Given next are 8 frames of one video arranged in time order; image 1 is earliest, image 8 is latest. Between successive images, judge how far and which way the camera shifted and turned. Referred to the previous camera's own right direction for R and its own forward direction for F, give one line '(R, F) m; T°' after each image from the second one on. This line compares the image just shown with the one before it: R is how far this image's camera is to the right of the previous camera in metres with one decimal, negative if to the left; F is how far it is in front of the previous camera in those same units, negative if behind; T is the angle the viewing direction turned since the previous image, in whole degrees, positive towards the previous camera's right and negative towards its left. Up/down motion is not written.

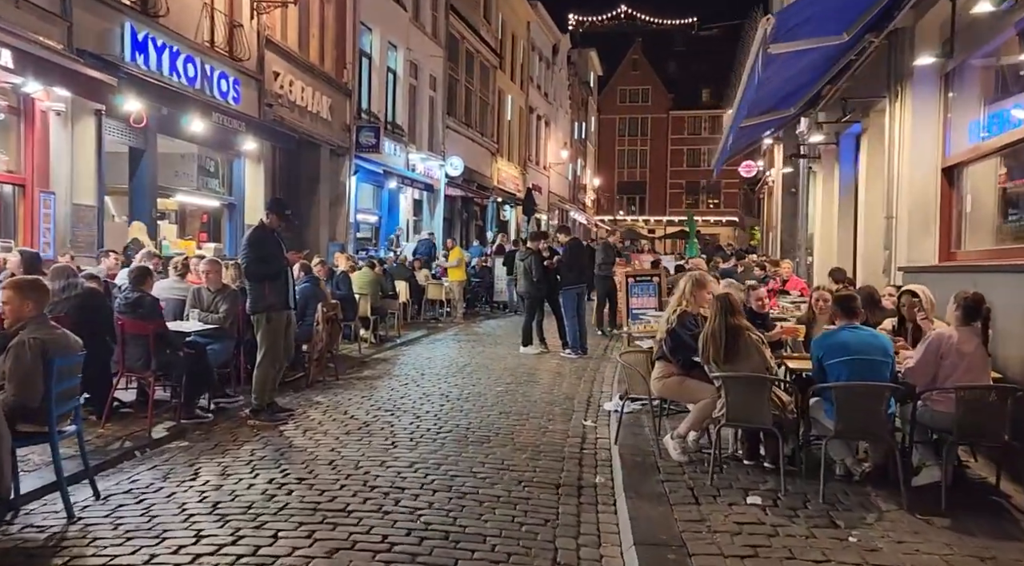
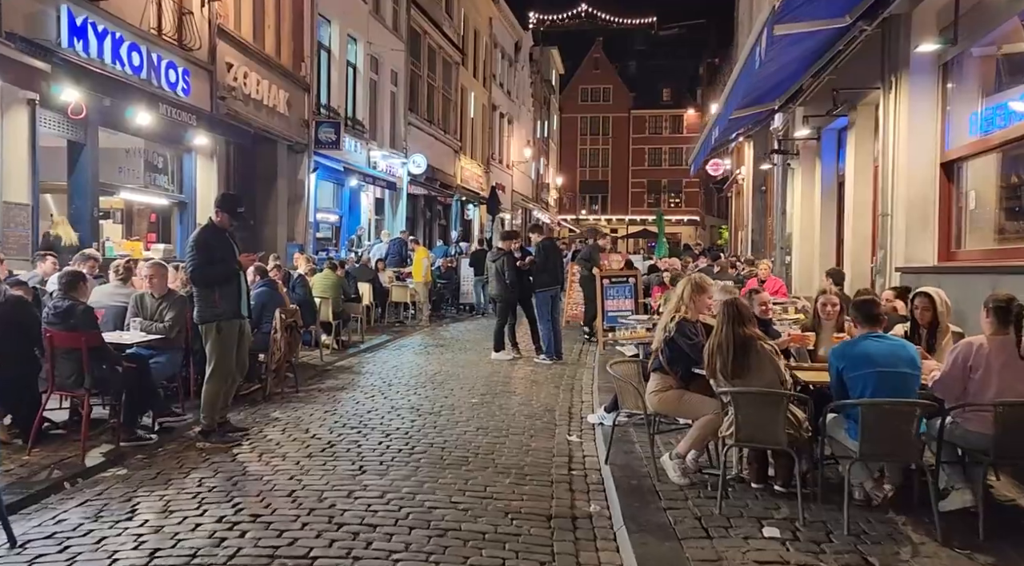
(-0.1, +0.7) m; +2°
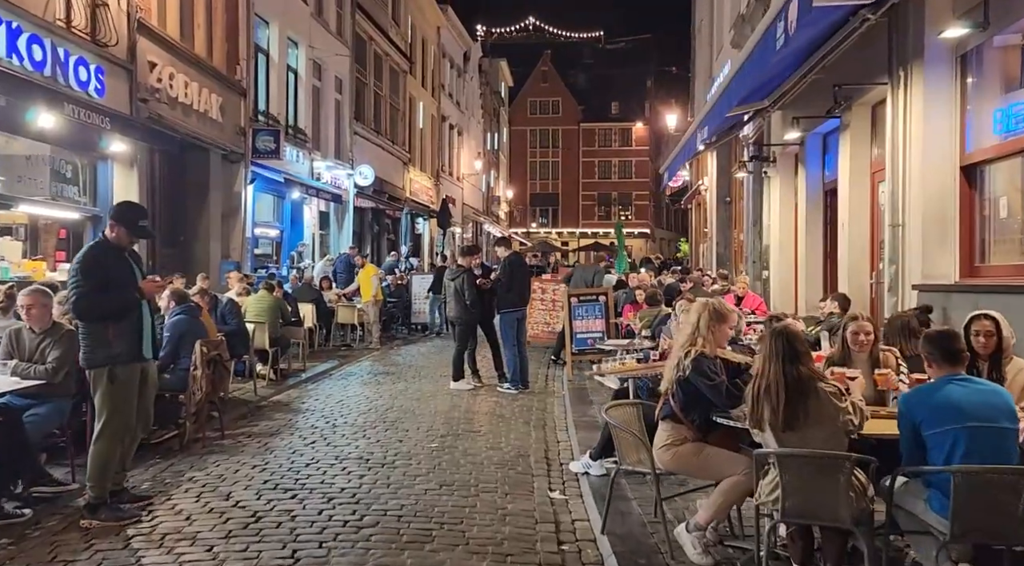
(-0.1, +1.4) m; +3°
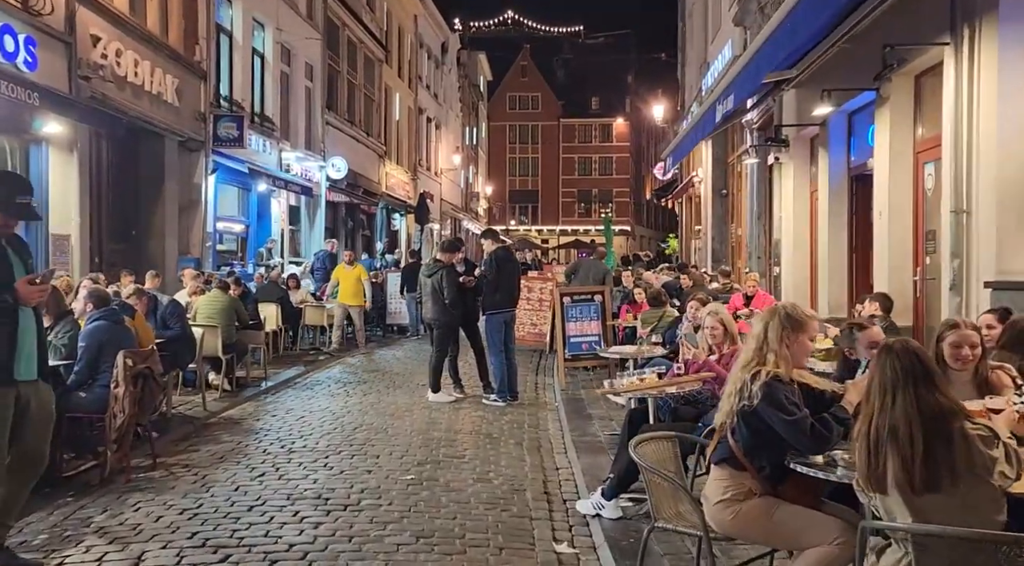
(-0.1, +1.4) m; +1°
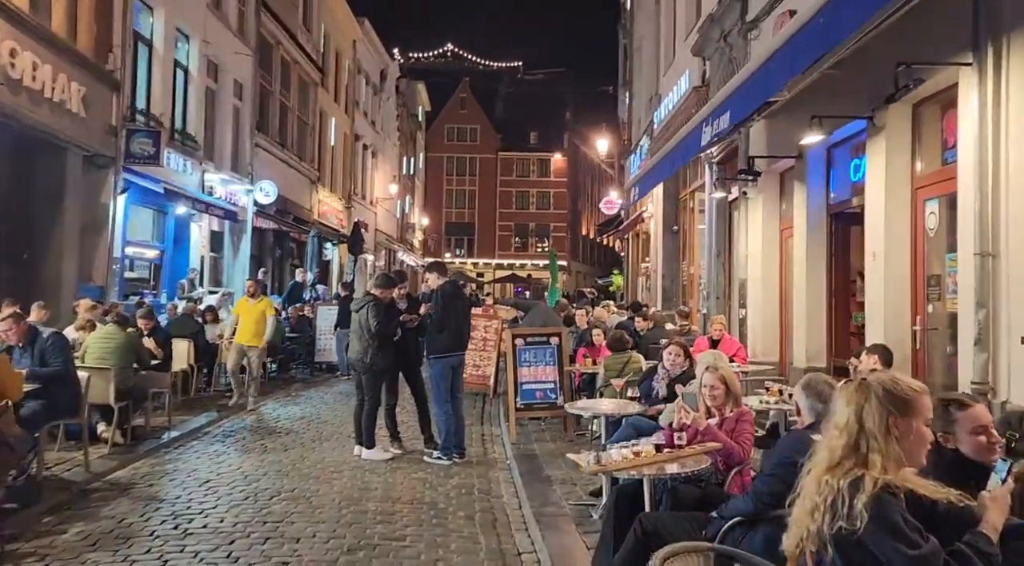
(-0.2, +1.3) m; +4°
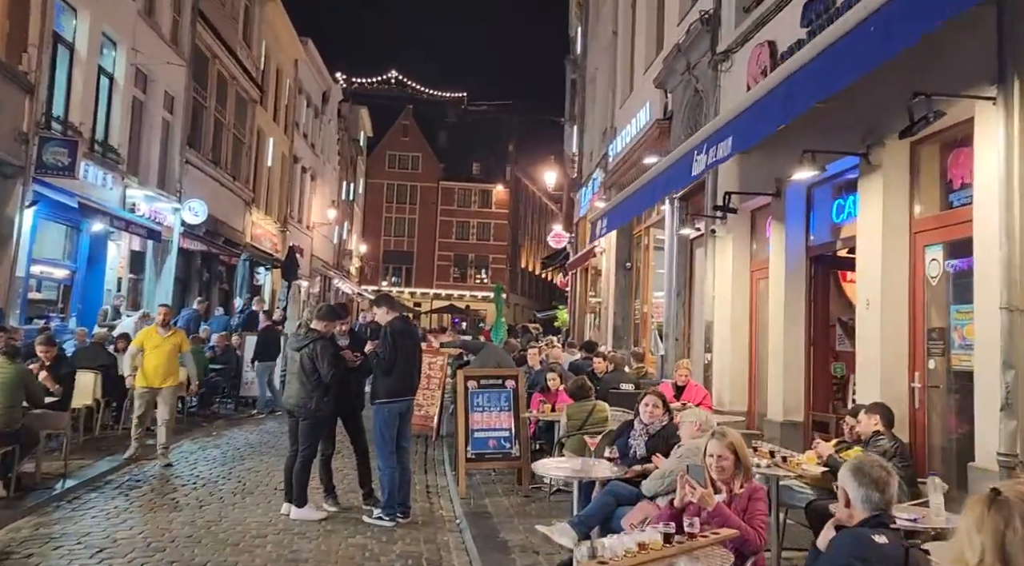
(-0.2, +1.0) m; +4°
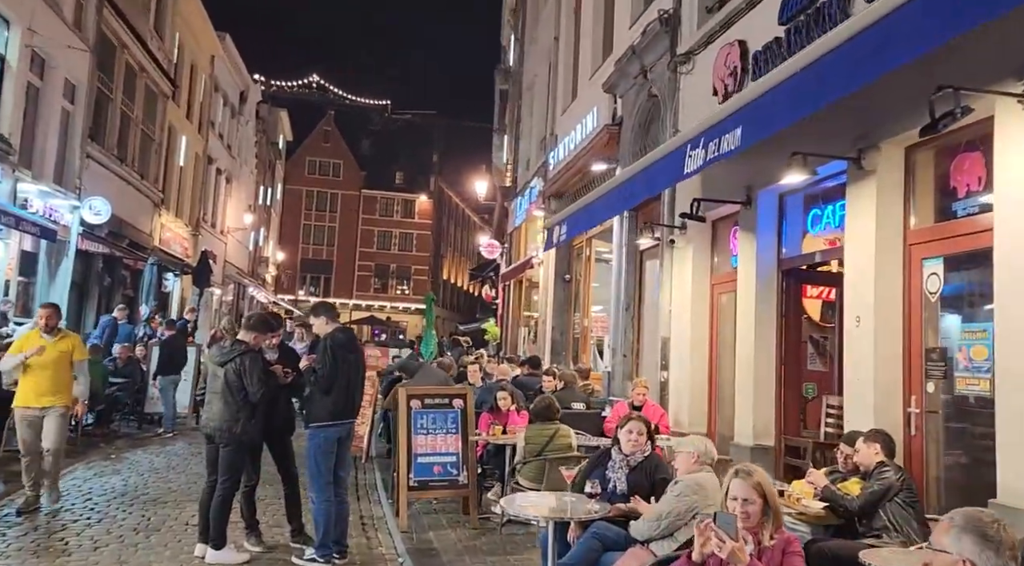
(-0.3, +0.9) m; +5°
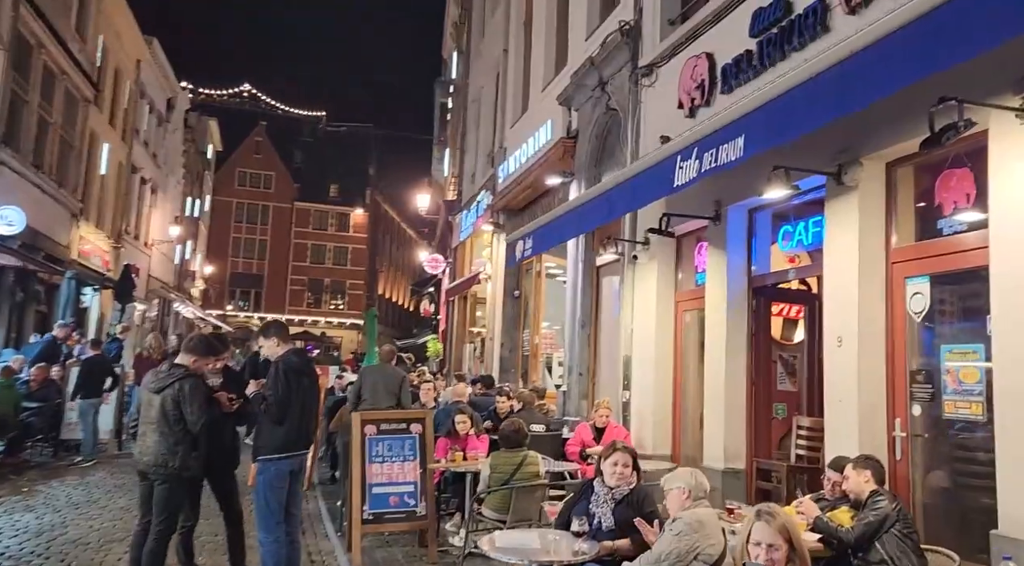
(-0.3, +0.5) m; +4°
